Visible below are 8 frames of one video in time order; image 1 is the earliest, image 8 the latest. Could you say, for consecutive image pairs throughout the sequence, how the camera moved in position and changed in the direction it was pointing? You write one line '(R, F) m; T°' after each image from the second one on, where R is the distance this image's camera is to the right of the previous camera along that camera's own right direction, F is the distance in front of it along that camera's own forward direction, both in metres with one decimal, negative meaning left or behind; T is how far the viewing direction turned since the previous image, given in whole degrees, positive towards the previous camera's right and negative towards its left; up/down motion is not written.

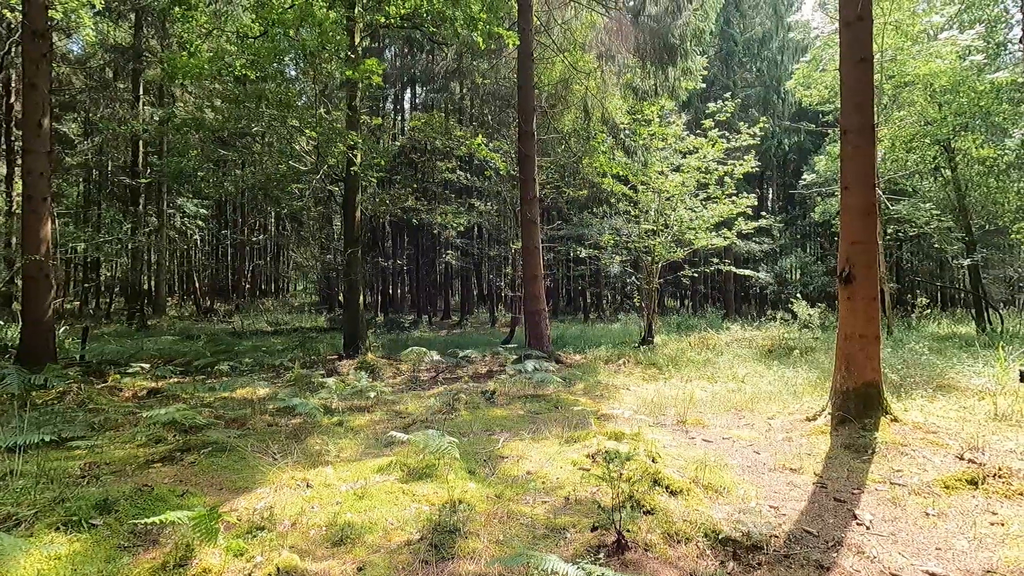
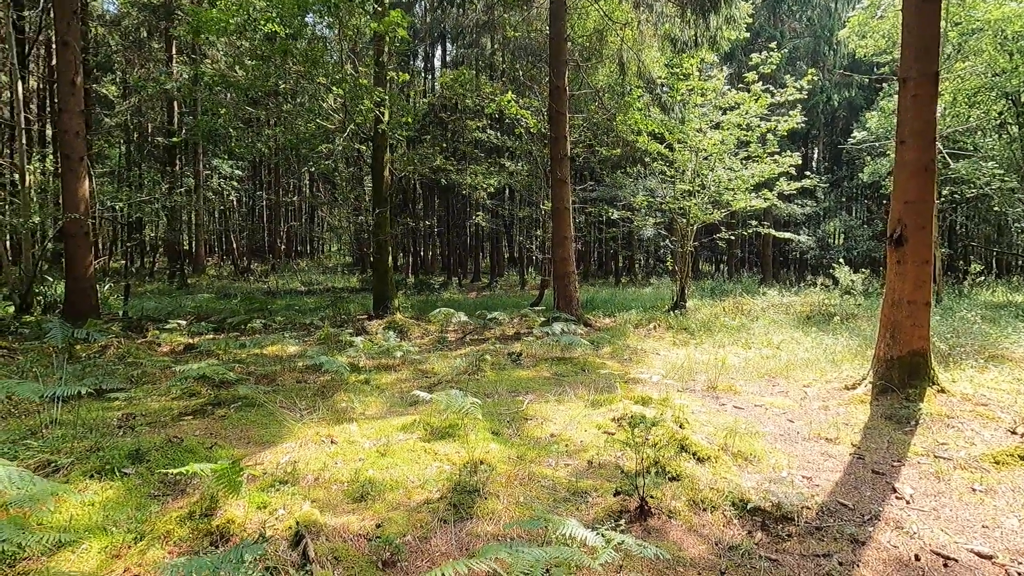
(0.0, +0.1) m; -3°
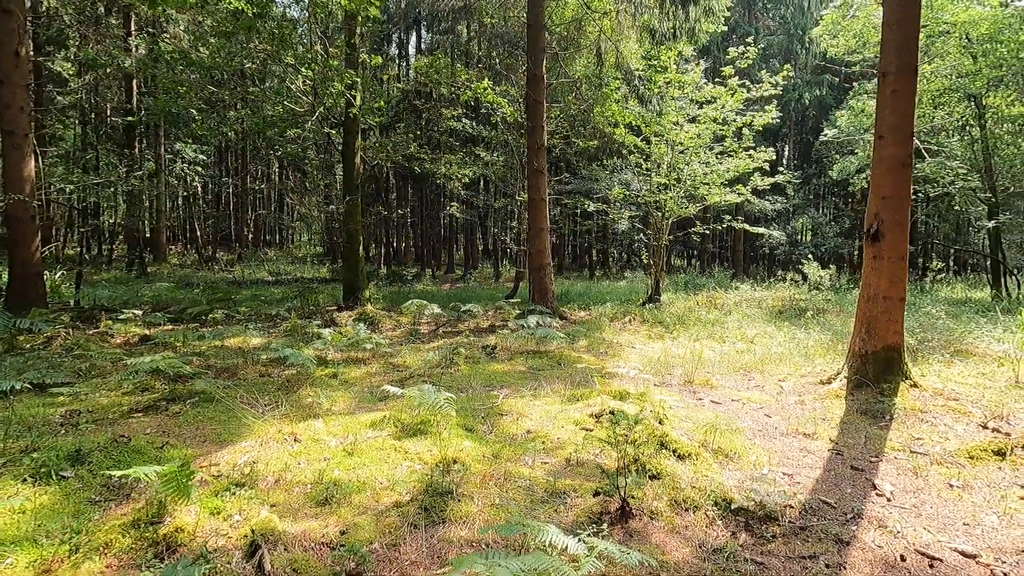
(0.0, +0.1) m; +3°
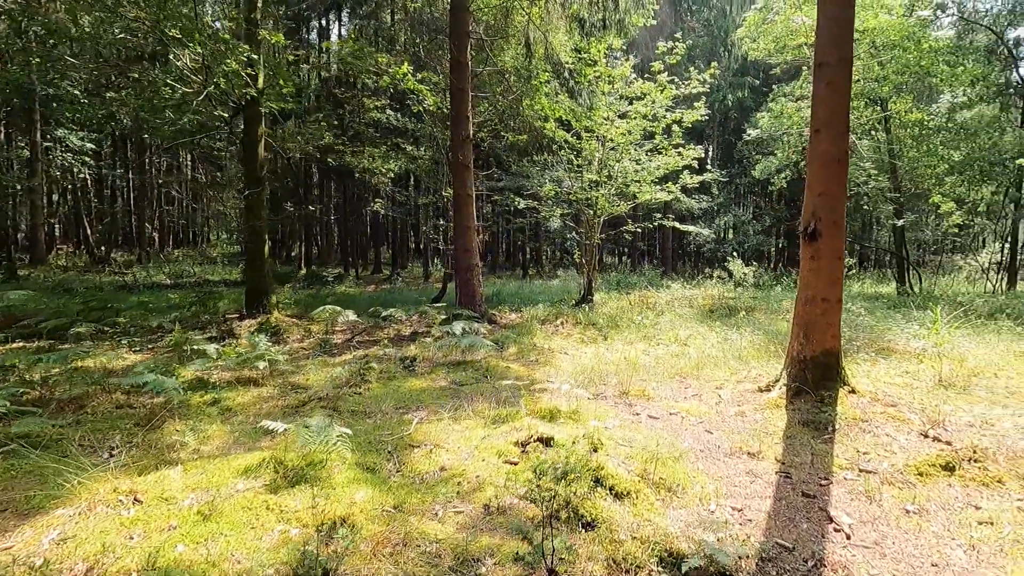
(+0.1, +0.5) m; +7°
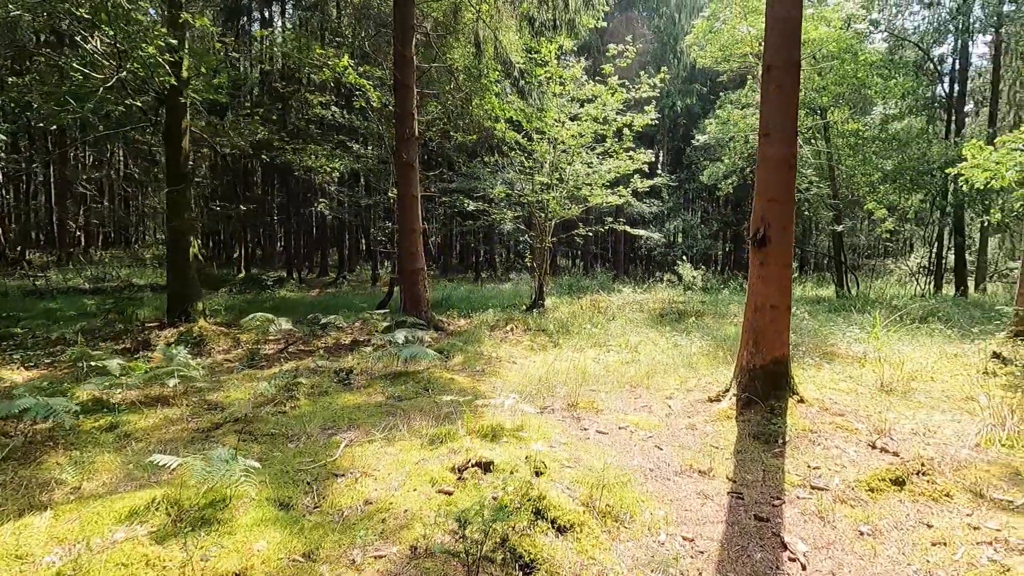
(+0.1, +0.3) m; +5°
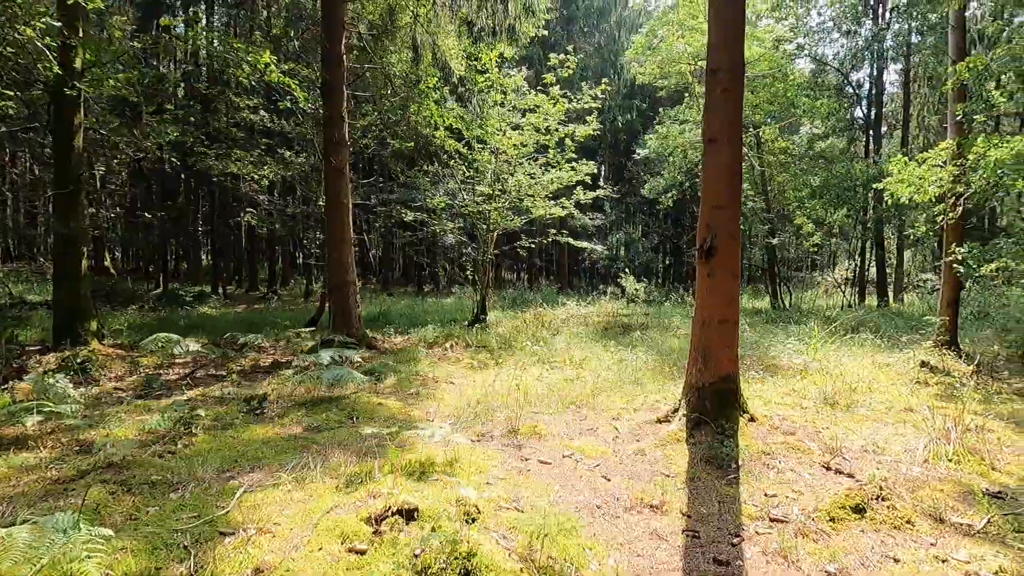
(+0.1, +0.4) m; +6°
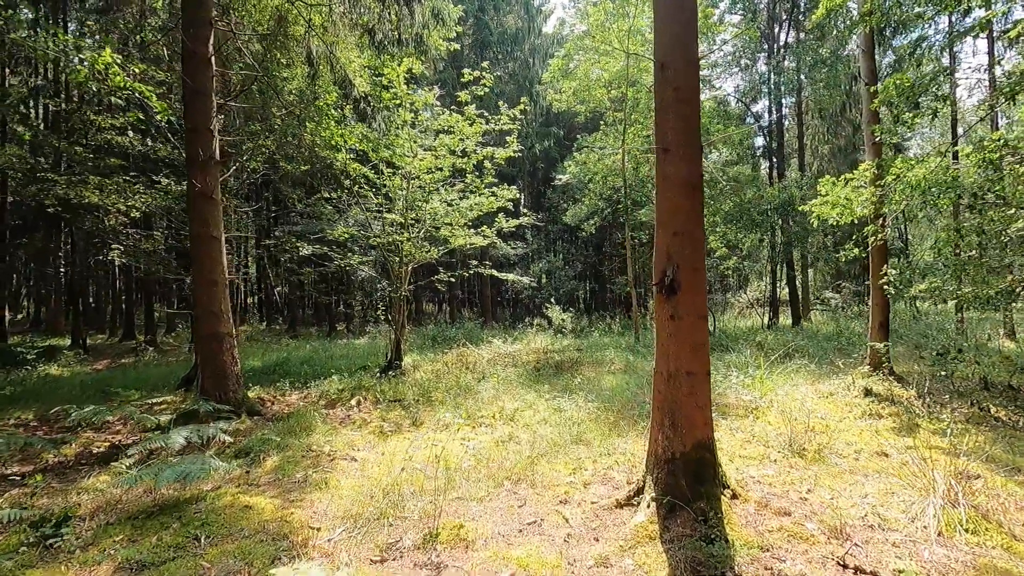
(+0.1, +0.9) m; +8°
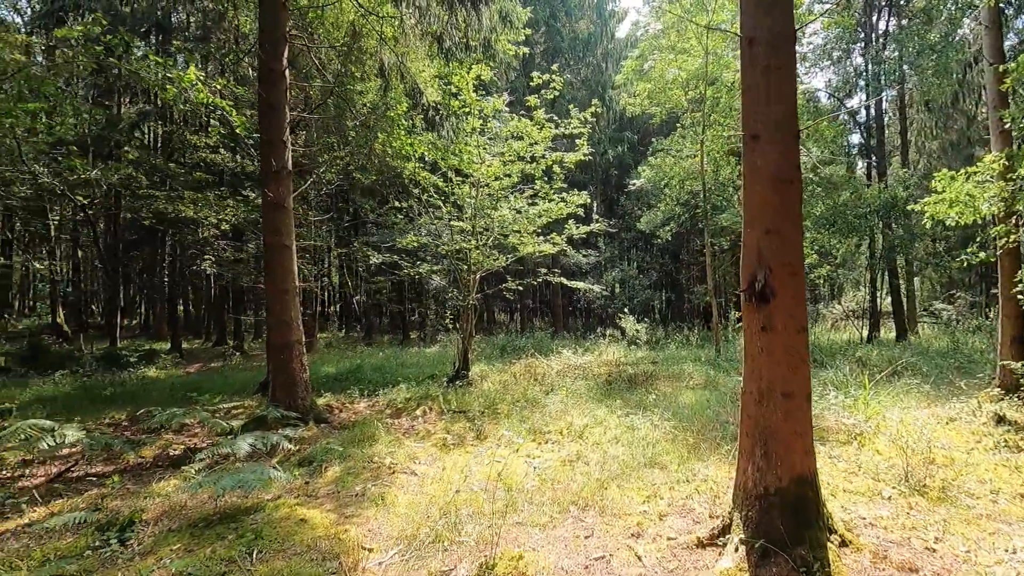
(0.0, +0.3) m; -8°
